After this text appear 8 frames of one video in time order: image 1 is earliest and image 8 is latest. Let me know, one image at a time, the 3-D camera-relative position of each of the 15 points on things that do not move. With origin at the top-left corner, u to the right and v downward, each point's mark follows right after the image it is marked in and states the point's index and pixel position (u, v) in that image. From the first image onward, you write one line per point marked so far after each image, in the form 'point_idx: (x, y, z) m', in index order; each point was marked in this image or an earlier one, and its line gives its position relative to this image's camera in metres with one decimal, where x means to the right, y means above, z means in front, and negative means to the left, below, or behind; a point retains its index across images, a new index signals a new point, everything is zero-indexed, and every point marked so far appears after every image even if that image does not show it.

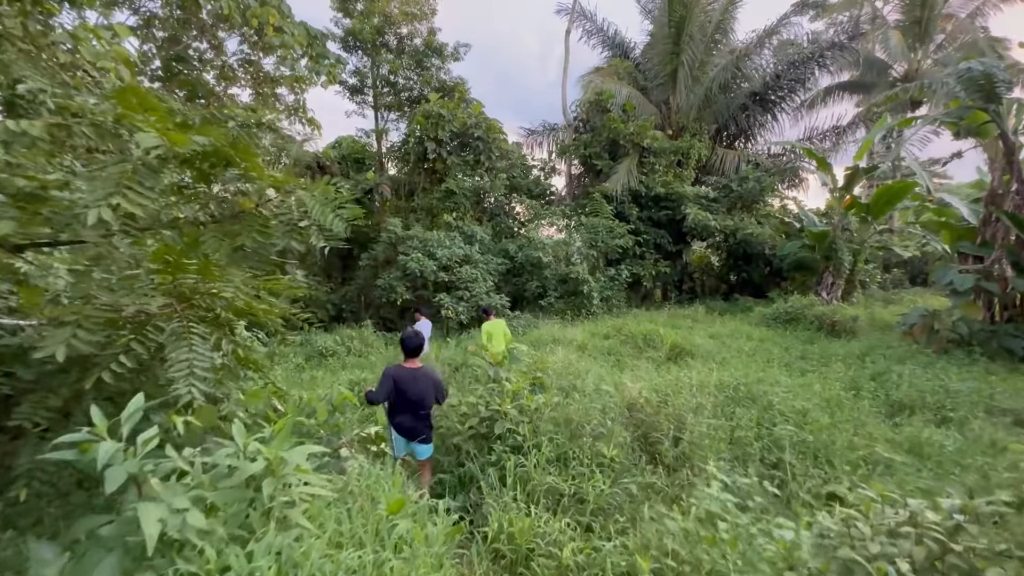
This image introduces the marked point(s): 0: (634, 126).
0: (+3.2, +4.2, +12.3) m
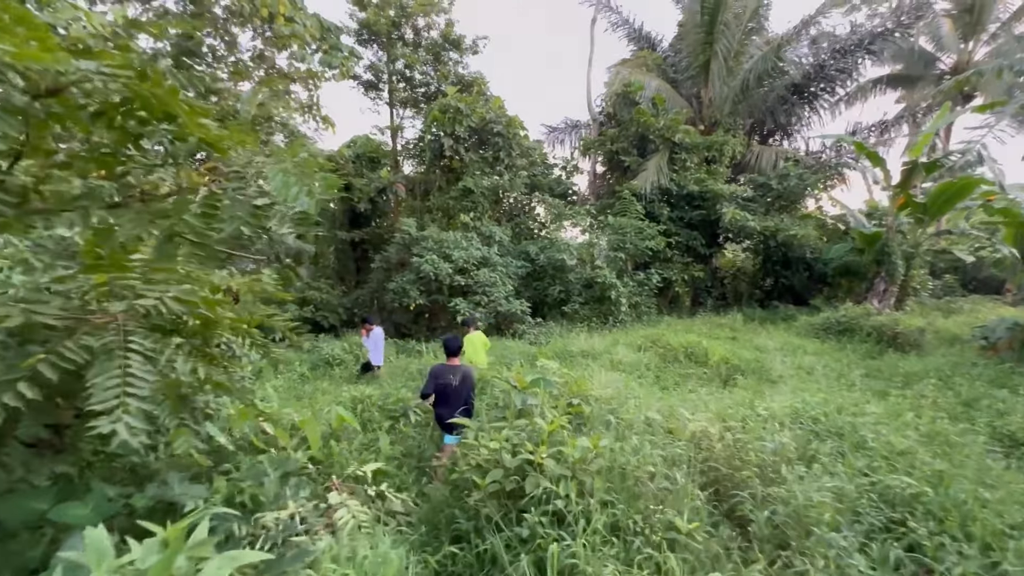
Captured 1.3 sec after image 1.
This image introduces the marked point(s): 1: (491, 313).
0: (+3.7, +4.1, +11.4) m
1: (-0.5, -0.5, +9.7) m
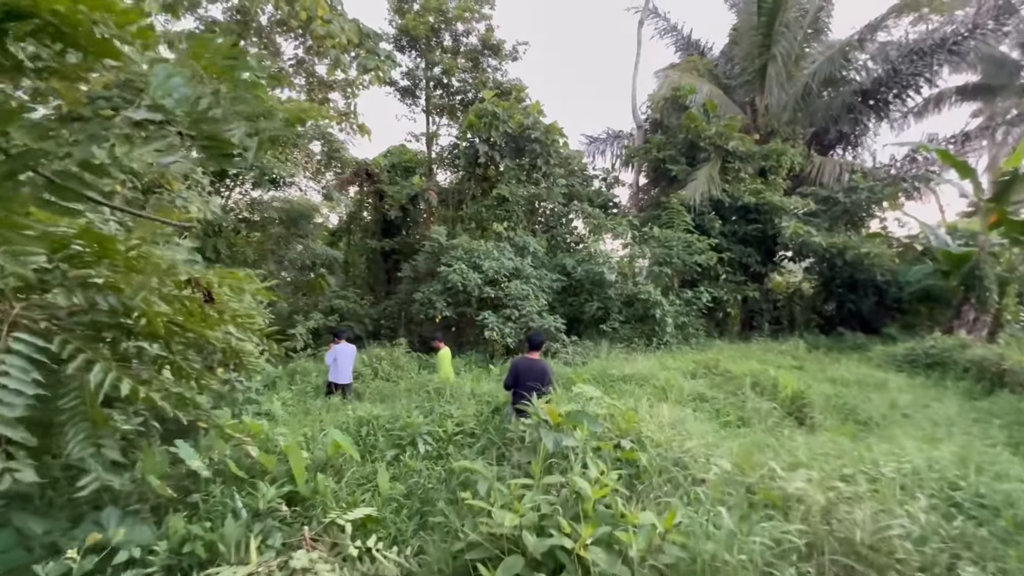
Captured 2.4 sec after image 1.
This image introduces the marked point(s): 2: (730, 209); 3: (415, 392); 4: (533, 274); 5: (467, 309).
0: (+4.6, +3.6, +10.5) m
1: (+0.2, -0.8, +9.0) m
2: (+5.0, +1.8, +10.8) m
3: (-1.2, -1.3, +6.0) m
4: (+0.4, +0.3, +9.5) m
5: (-0.9, -0.4, +9.5) m
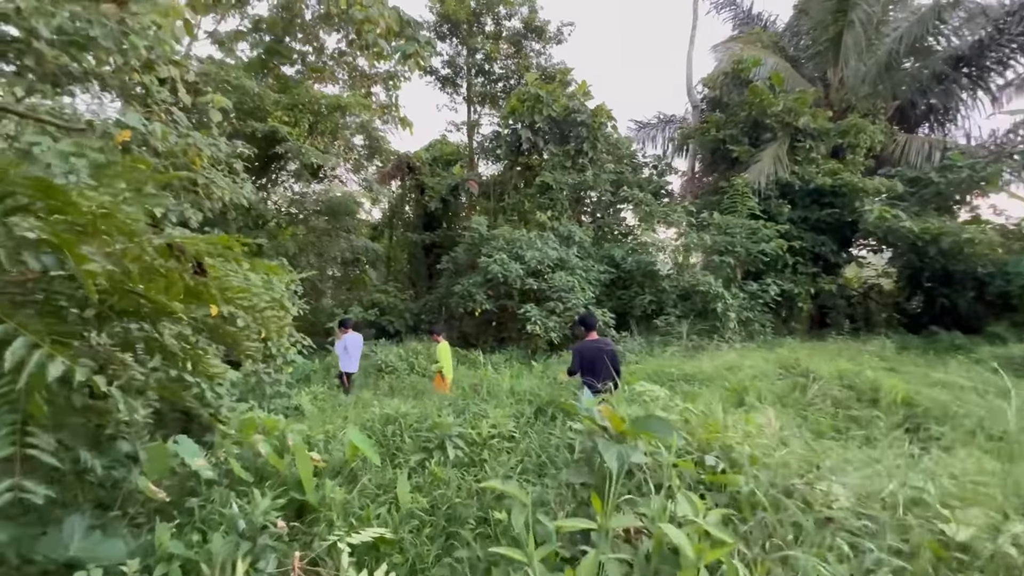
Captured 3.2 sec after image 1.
0: (+5.5, +3.7, +9.5) m
1: (+0.9, -0.6, +8.3) m
2: (+5.9, +2.0, +9.7) m
3: (-0.7, -1.2, +5.5) m
4: (+1.2, +0.5, +8.8) m
5: (-0.1, -0.3, +9.0) m
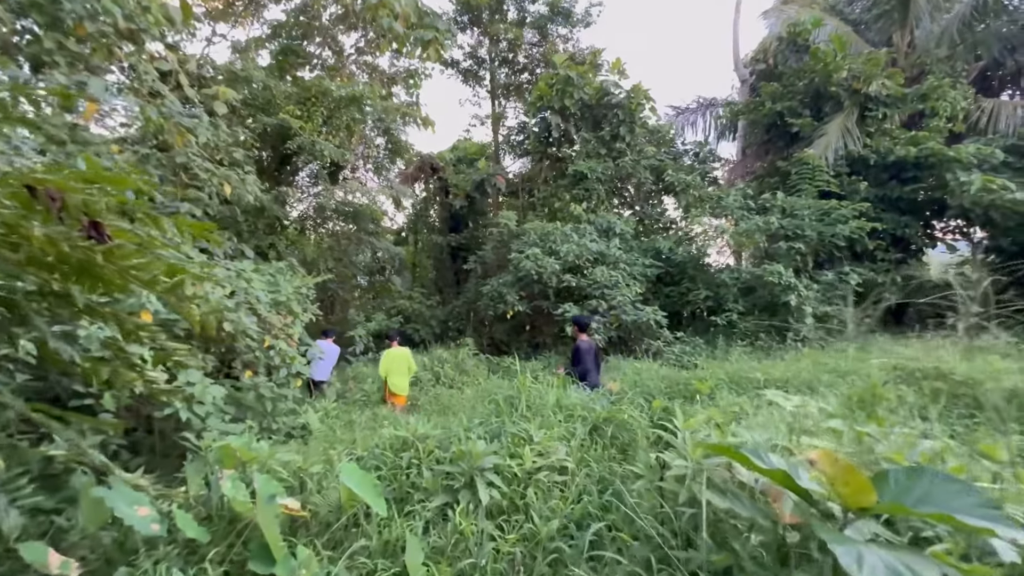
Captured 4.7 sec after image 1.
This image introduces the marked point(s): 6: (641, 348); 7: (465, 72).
0: (+6.0, +3.9, +8.3) m
1: (+1.5, -0.6, +7.3) m
2: (+6.5, +2.2, +8.4) m
3: (-0.3, -1.1, +4.6) m
4: (+1.8, +0.5, +7.8) m
5: (+0.5, -0.3, +8.0) m
6: (+2.0, -1.0, +7.4) m
7: (-1.2, +5.6, +12.4) m
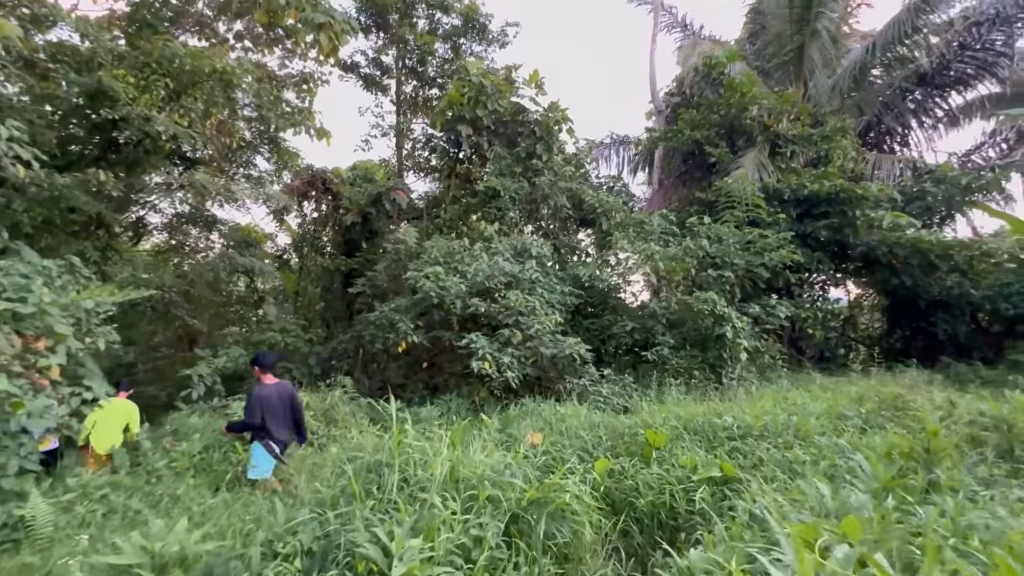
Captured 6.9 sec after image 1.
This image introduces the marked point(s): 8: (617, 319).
0: (+4.5, +3.3, +8.3) m
1: (+0.2, -0.9, +6.1) m
2: (+4.9, +1.5, +8.4) m
3: (-1.1, -1.2, +3.0) m
4: (+0.4, +0.1, +6.7) m
5: (-0.9, -0.6, +6.6) m
6: (+0.6, -1.3, +6.2) m
7: (-3.4, +4.9, +11.1) m
8: (+1.6, -0.5, +7.0) m
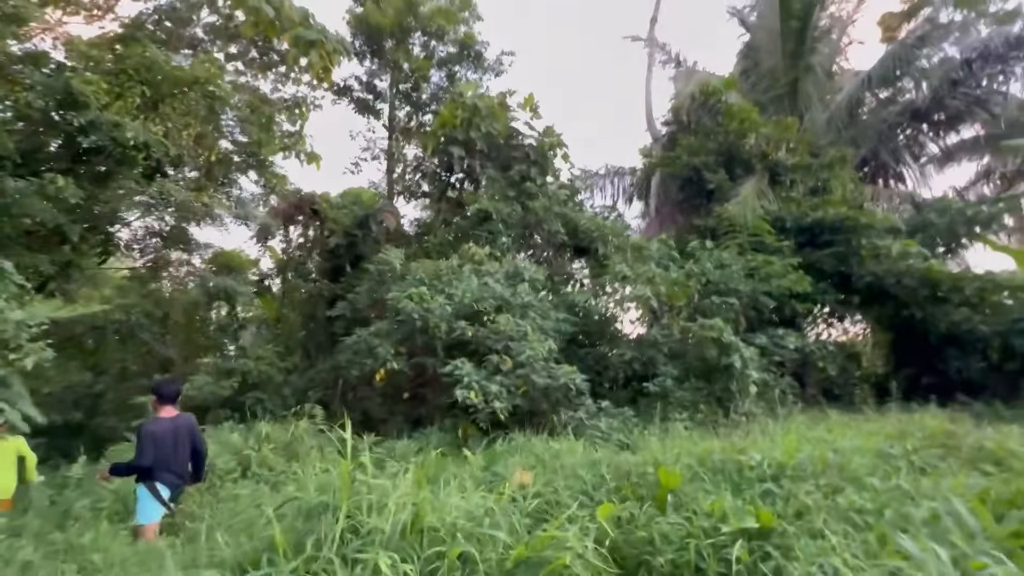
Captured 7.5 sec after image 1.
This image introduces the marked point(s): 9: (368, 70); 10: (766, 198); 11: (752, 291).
0: (+4.4, +2.8, +8.1) m
1: (0.0, -1.2, +5.5) m
2: (+4.8, +1.0, +8.1) m
3: (-1.2, -1.2, +2.5) m
4: (+0.2, -0.2, +6.2) m
5: (-1.1, -0.9, +6.0) m
6: (+0.5, -1.6, +5.6) m
7: (-3.5, +4.3, +10.9) m
8: (+1.4, -0.8, +6.5) m
9: (-3.3, +5.0, +10.8) m
10: (+4.3, +1.5, +7.9) m
11: (+3.4, -0.1, +6.7) m
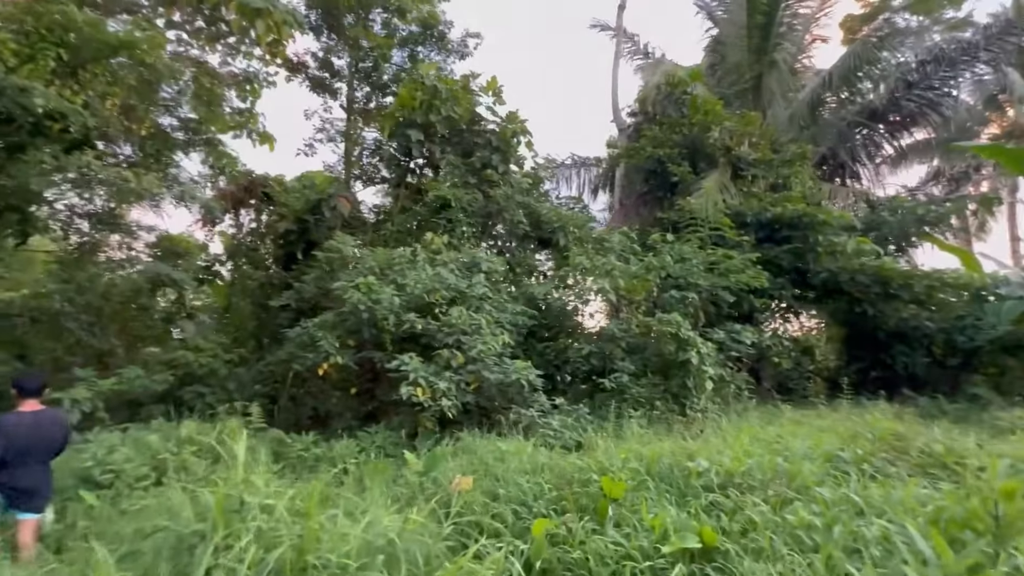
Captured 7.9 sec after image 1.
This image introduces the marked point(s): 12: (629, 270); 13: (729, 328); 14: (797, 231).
0: (+3.7, +2.8, +8.1) m
1: (-0.5, -1.1, +5.3) m
2: (+4.1, +1.1, +8.1) m
3: (-1.5, -1.1, +2.1) m
4: (-0.3, -0.1, +6.0) m
5: (-1.6, -0.8, +5.7) m
6: (-0.1, -1.5, +5.4) m
7: (-4.3, +4.5, +10.3) m
8: (+0.8, -0.7, +6.3) m
9: (-4.0, +5.2, +10.2) m
10: (+3.6, +1.6, +7.9) m
11: (+2.8, 0.0, +6.6) m
12: (+1.5, +0.2, +6.4) m
13: (+3.1, -0.6, +6.8) m
14: (+4.8, +0.9, +7.9) m
